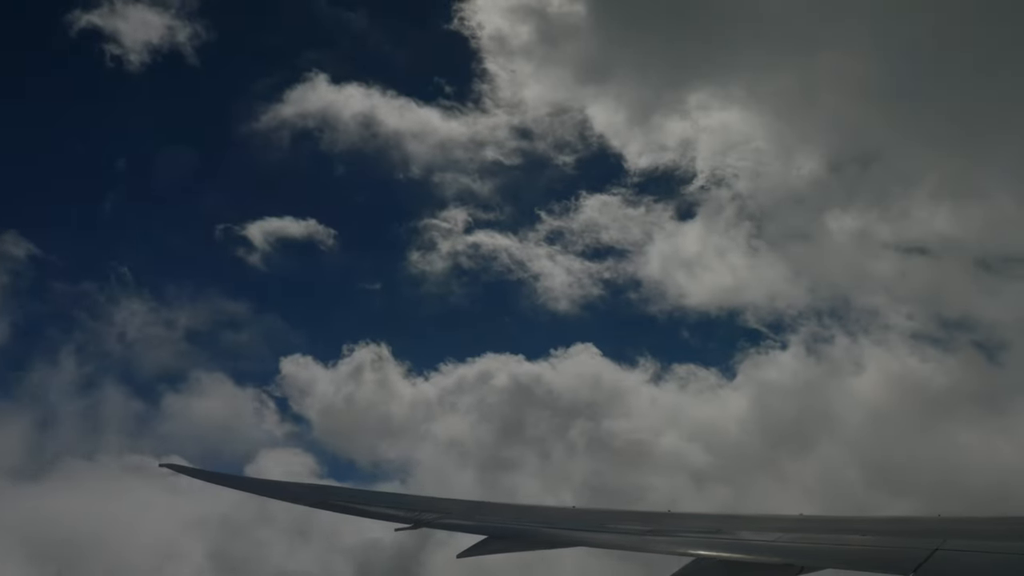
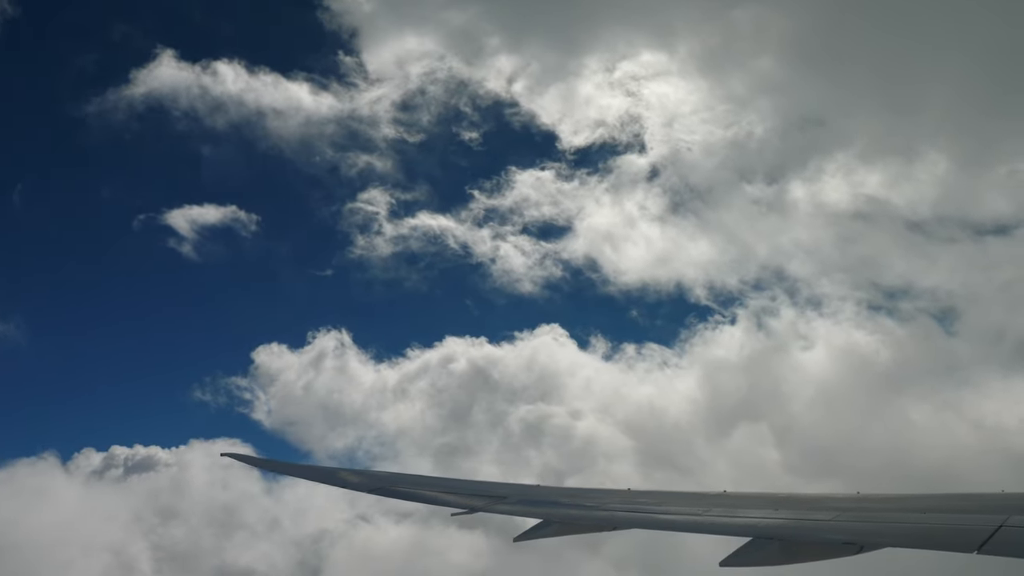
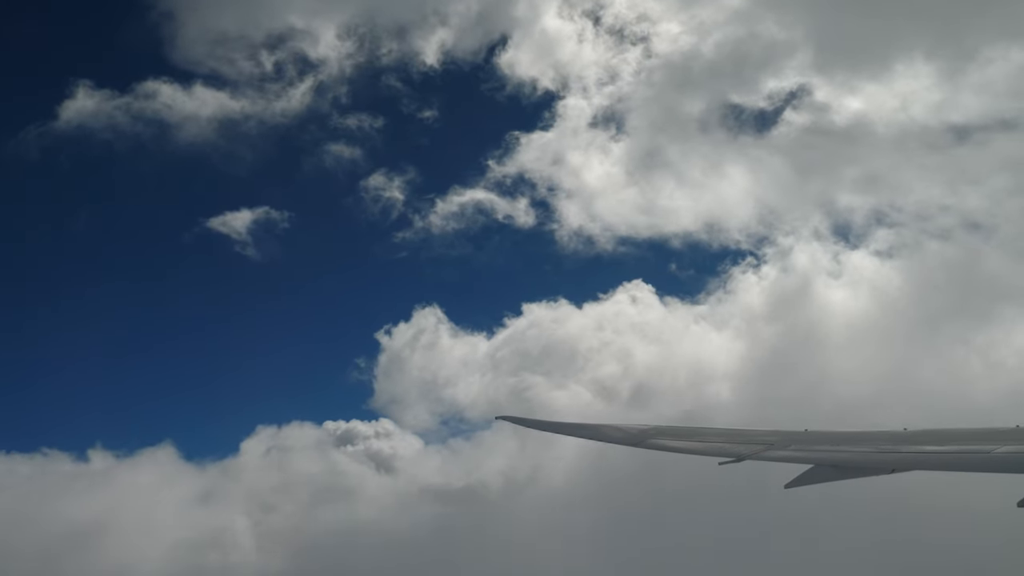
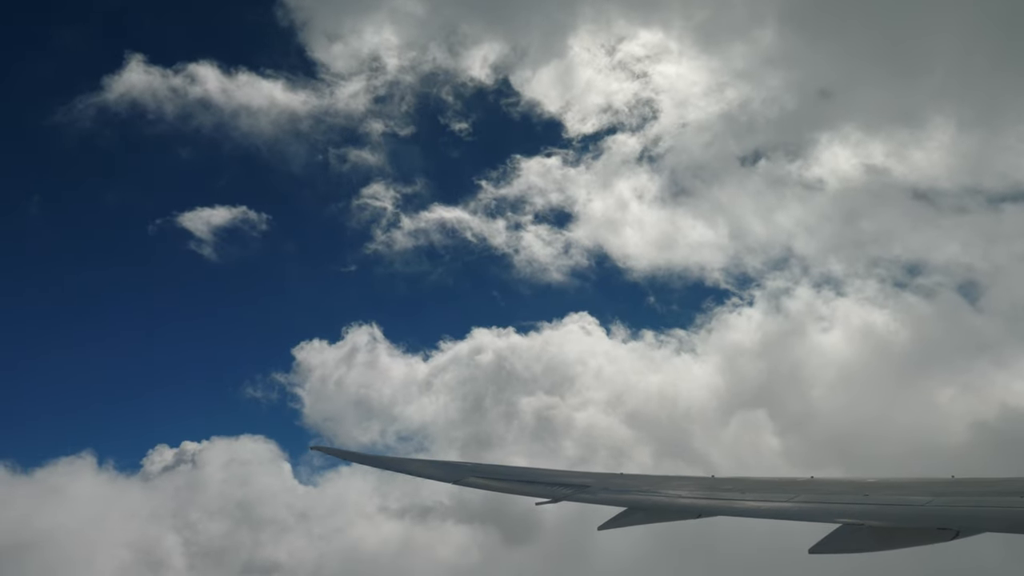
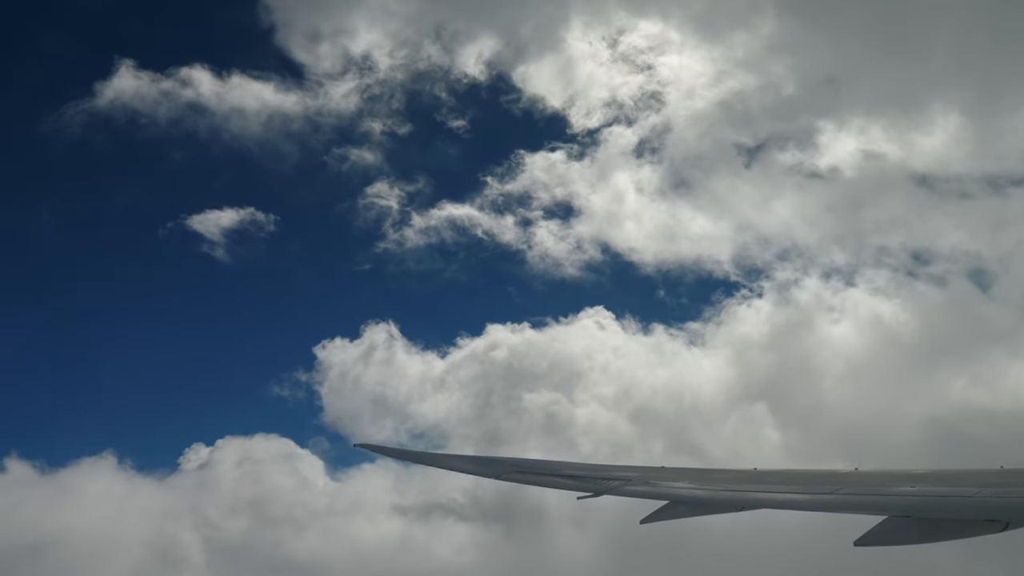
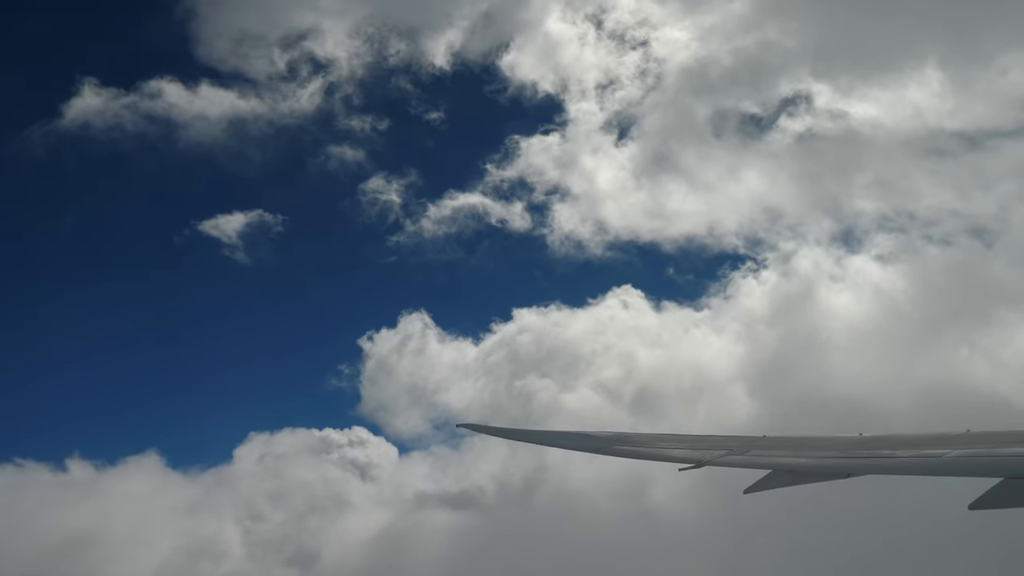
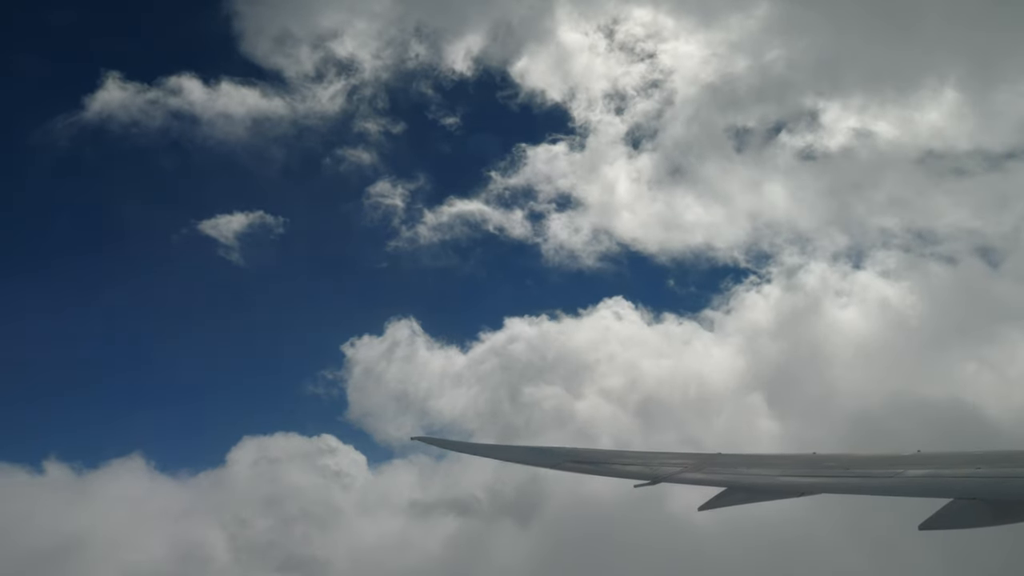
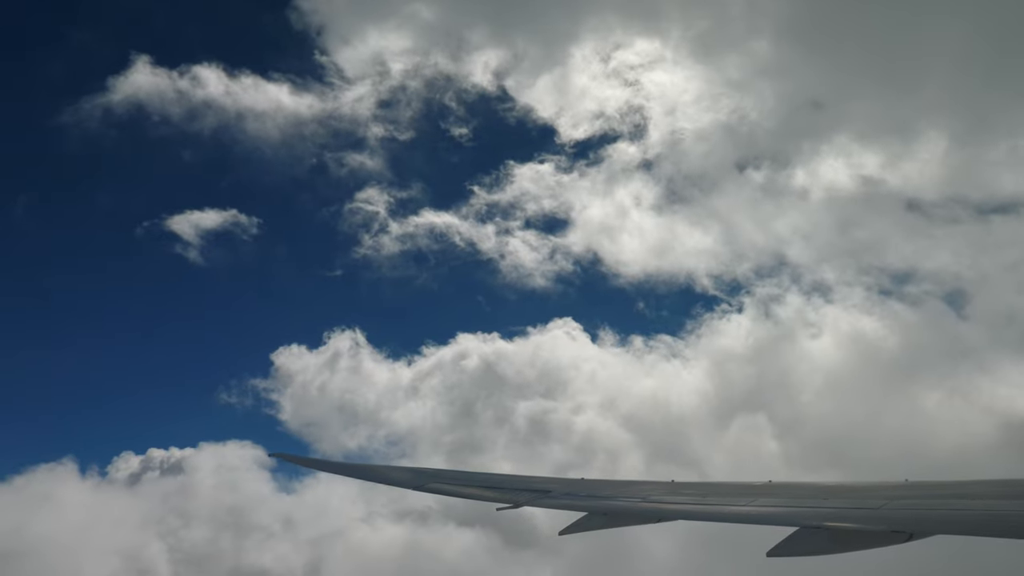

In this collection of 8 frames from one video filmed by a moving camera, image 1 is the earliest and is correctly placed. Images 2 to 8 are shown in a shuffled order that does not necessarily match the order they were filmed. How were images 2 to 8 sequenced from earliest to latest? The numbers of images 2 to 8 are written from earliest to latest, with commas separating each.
2, 8, 4, 5, 7, 6, 3
